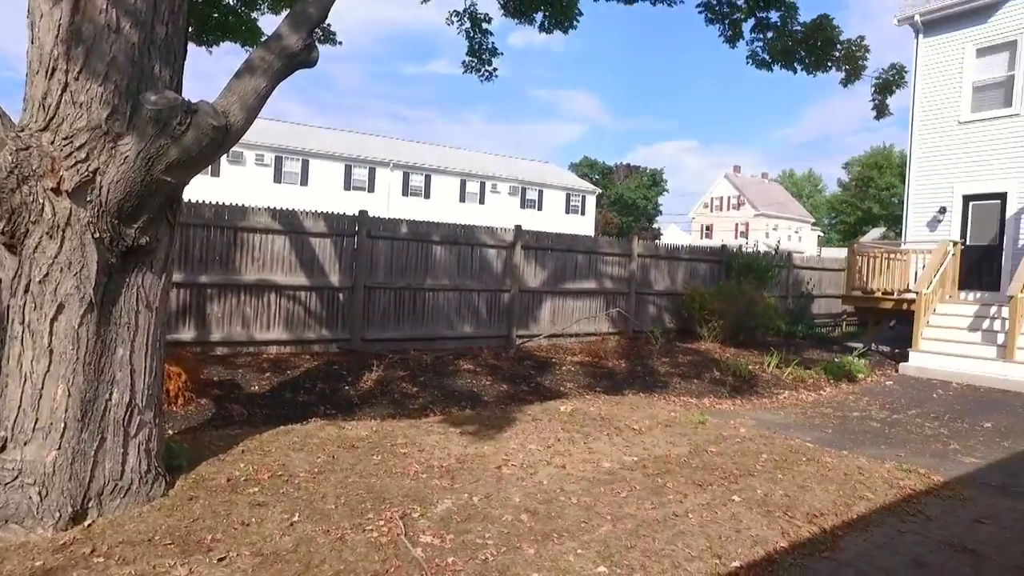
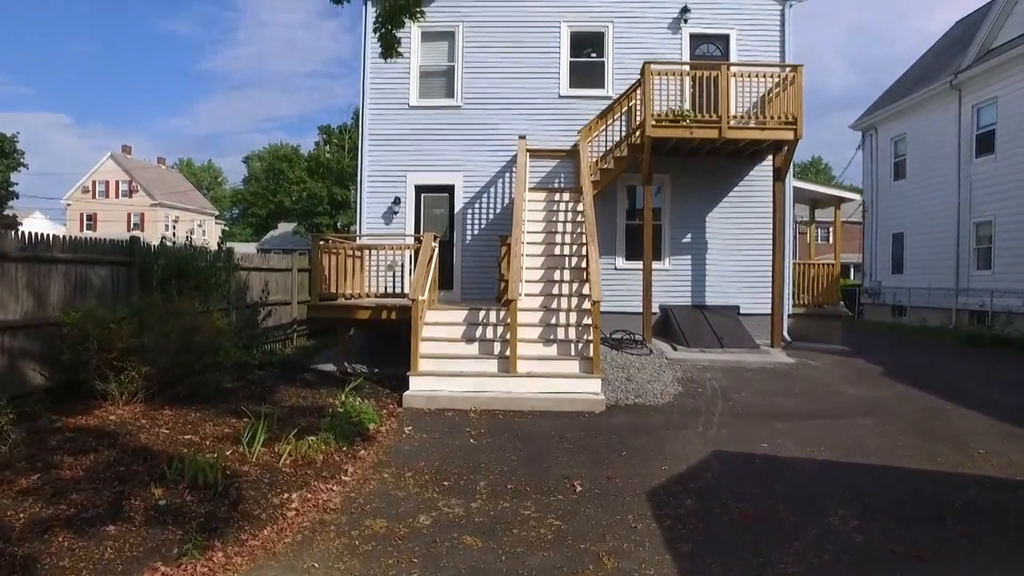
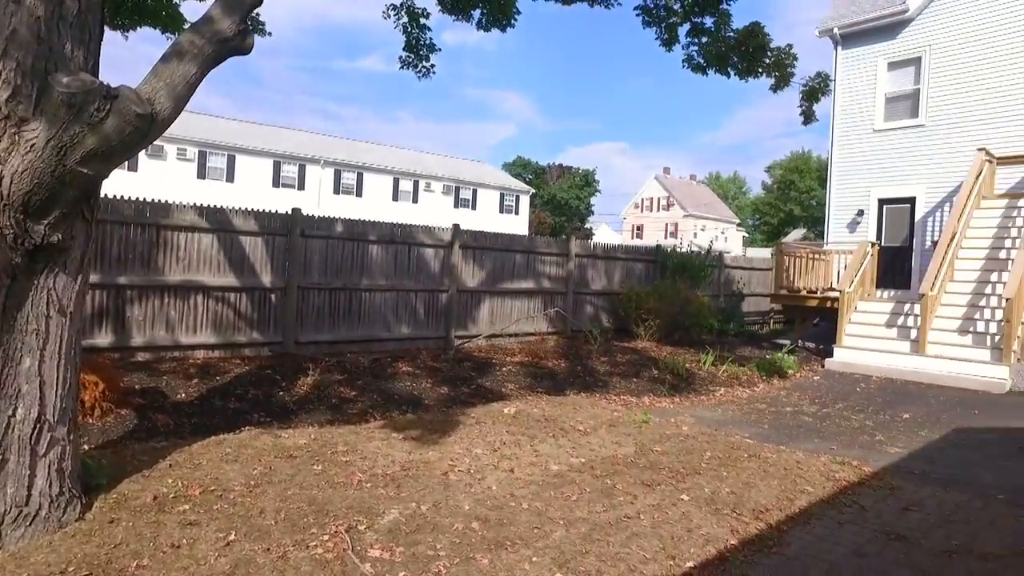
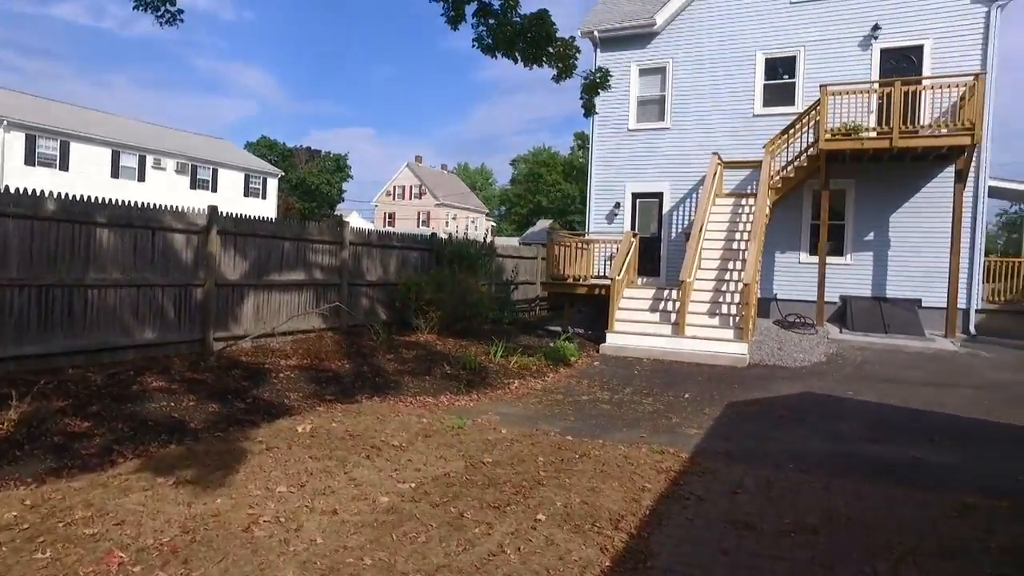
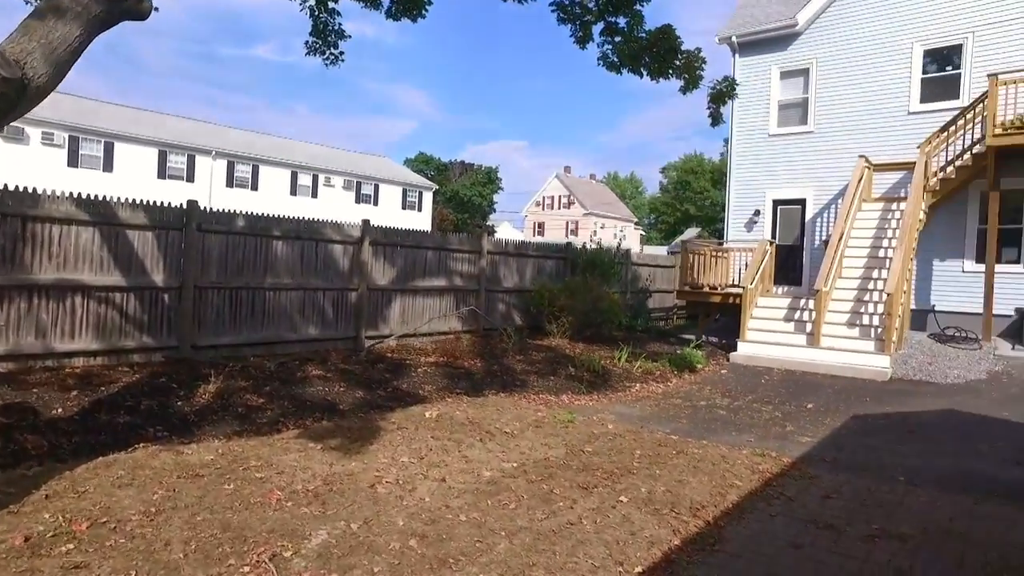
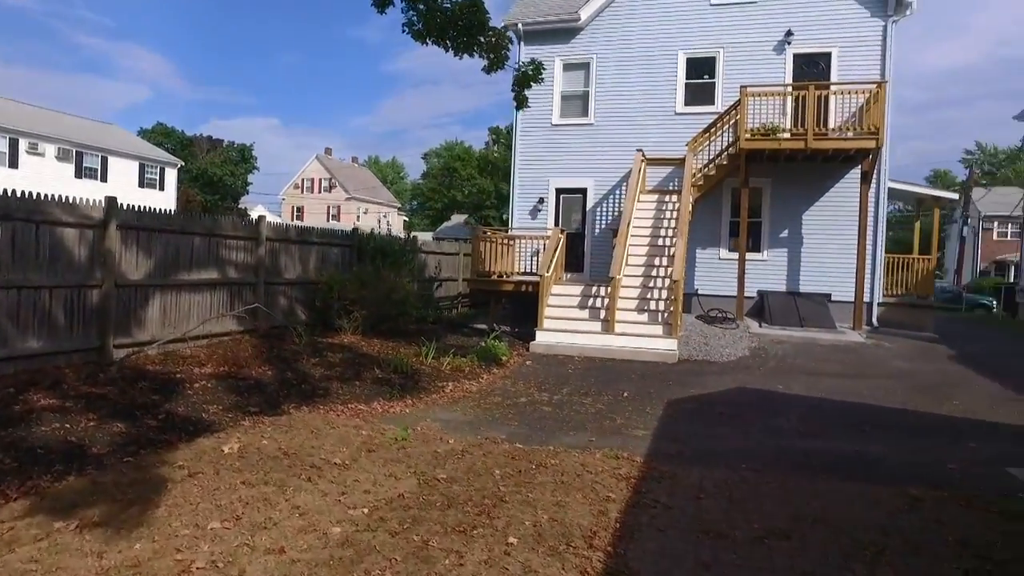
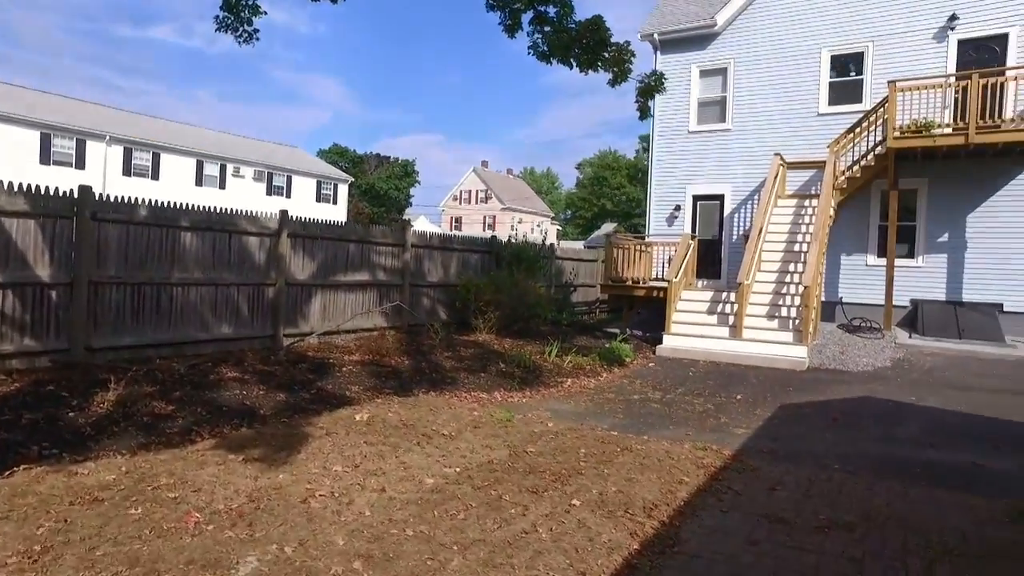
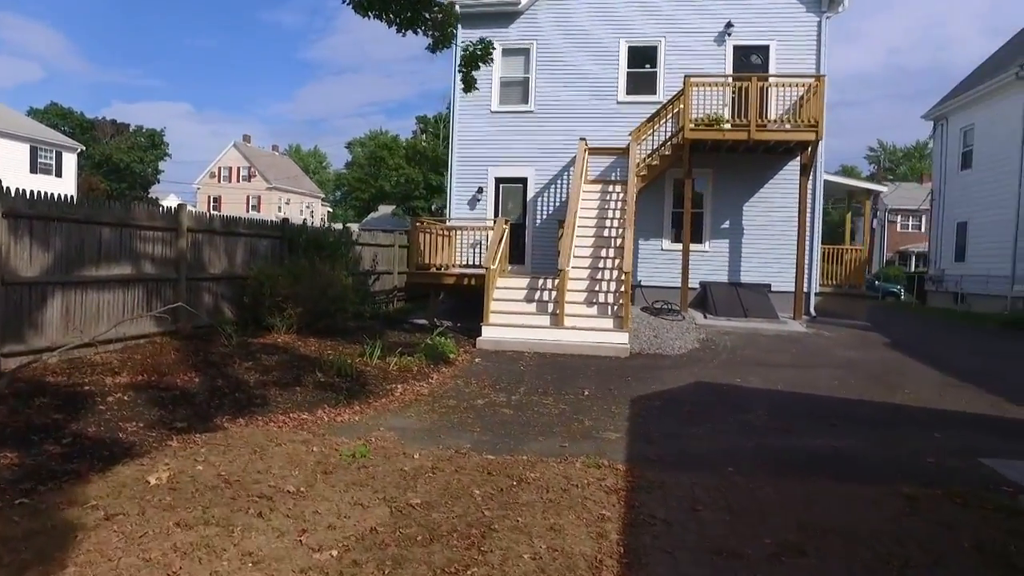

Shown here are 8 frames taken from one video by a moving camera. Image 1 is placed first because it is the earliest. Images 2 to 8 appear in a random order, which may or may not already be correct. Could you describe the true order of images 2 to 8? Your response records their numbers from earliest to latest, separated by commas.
3, 5, 7, 4, 6, 8, 2
